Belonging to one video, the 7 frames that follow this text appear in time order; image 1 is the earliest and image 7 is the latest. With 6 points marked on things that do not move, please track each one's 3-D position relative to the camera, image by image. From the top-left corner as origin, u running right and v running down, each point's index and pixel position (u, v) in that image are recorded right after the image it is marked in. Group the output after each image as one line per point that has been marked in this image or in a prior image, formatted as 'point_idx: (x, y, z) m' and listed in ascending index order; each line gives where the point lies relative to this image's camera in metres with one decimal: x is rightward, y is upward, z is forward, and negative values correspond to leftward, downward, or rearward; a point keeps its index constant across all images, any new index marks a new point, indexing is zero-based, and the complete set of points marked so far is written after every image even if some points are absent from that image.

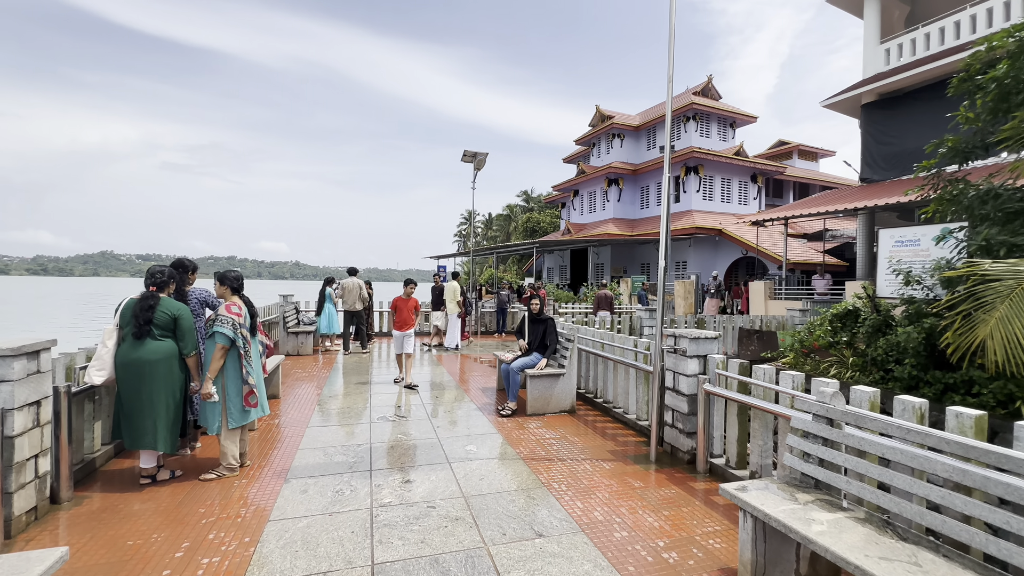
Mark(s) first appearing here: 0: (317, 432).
0: (-2.2, -1.6, +5.1) m
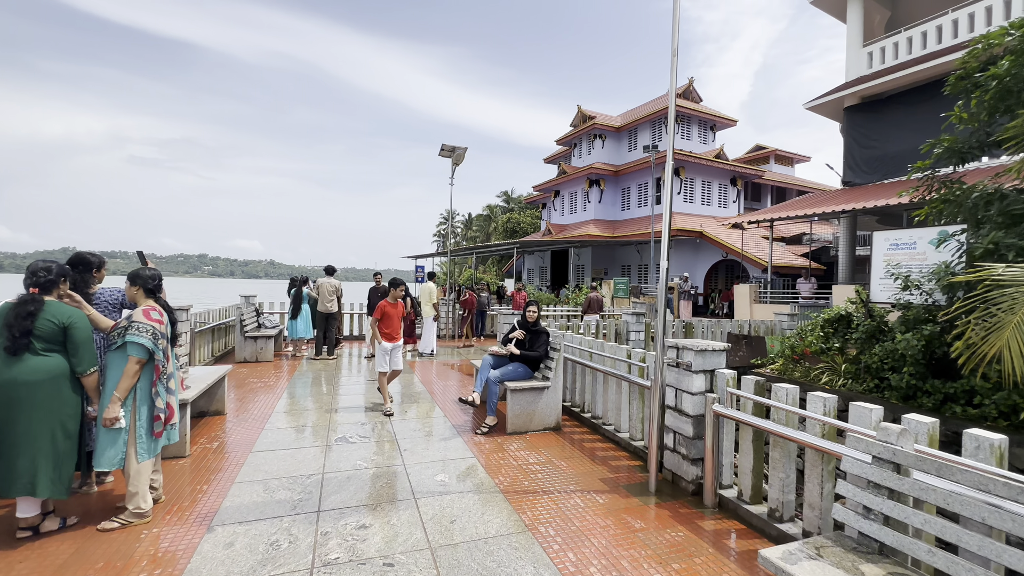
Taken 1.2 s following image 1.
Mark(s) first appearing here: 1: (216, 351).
0: (-2.4, -1.6, +4.4) m
1: (-5.9, -1.3, +9.1) m
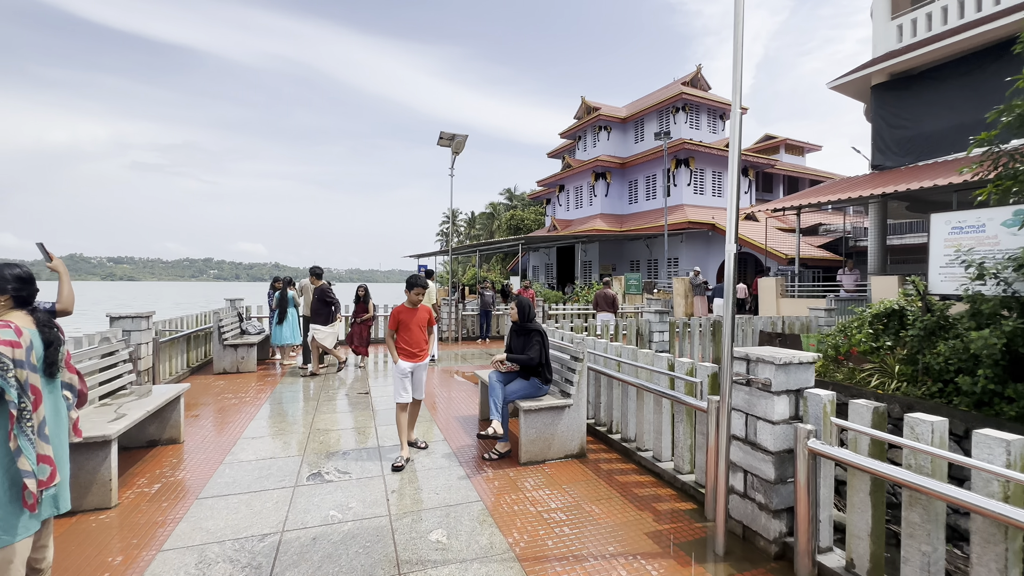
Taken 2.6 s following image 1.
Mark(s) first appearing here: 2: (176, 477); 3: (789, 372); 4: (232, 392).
0: (-2.3, -1.7, +3.4) m
1: (-5.8, -1.4, +8.2) m
2: (-3.0, -1.7, +4.0) m
3: (+1.7, -0.5, +2.8) m
4: (-4.5, -1.7, +7.2) m
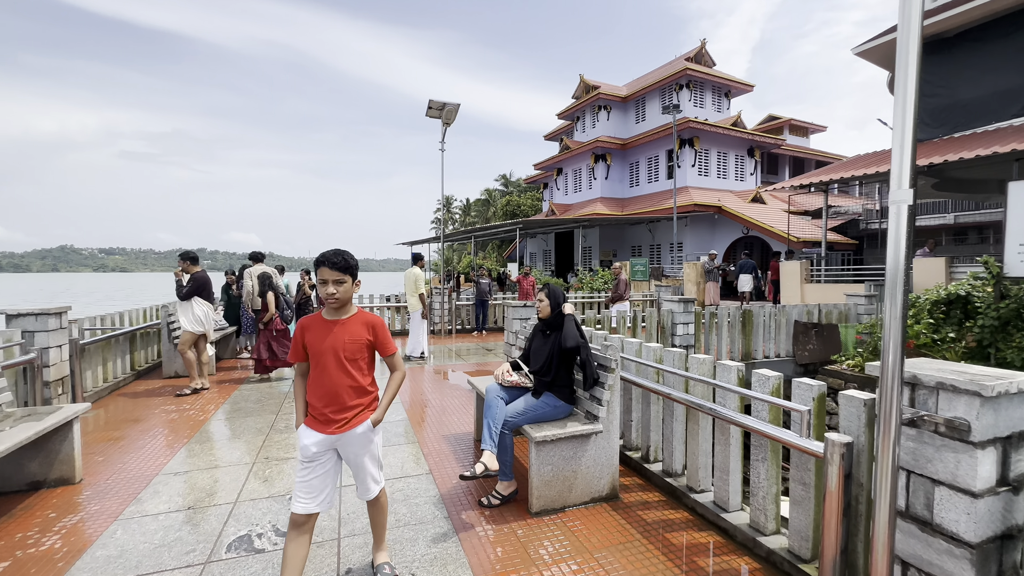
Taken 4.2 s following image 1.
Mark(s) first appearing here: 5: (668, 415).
0: (-2.2, -1.6, +2.3) m
1: (-5.7, -1.2, +7.0) m
2: (-2.9, -1.6, +2.8) m
3: (+1.8, -0.4, +1.7) m
4: (-4.4, -1.5, +6.0) m
5: (+1.2, -1.0, +3.5) m
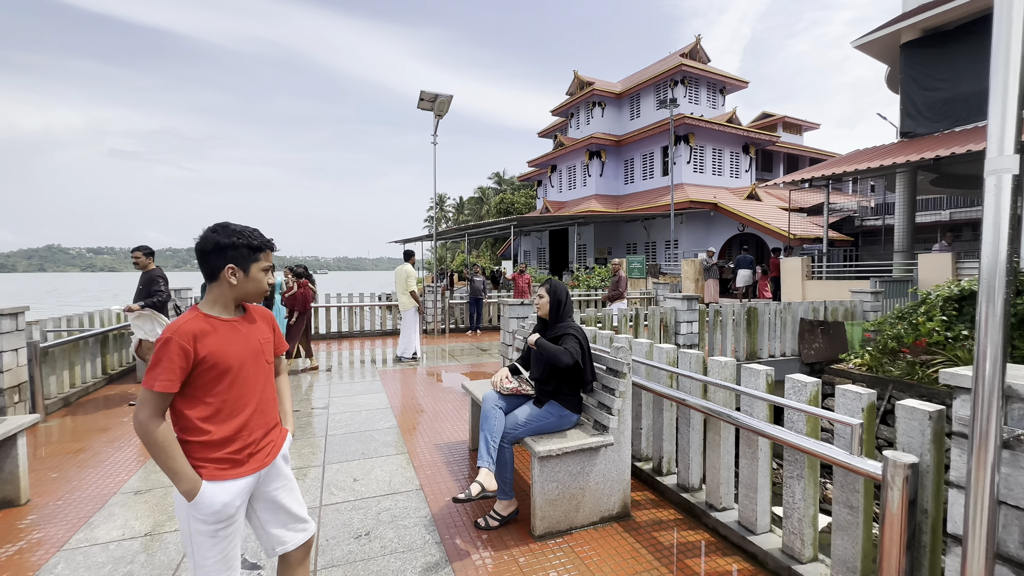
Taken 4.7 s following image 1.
0: (-2.2, -1.6, +1.9) m
1: (-5.8, -1.2, +6.5) m
2: (-2.9, -1.6, +2.4) m
3: (+1.8, -0.4, +1.3) m
4: (-4.5, -1.5, +5.6) m
5: (+1.2, -0.9, +3.1) m
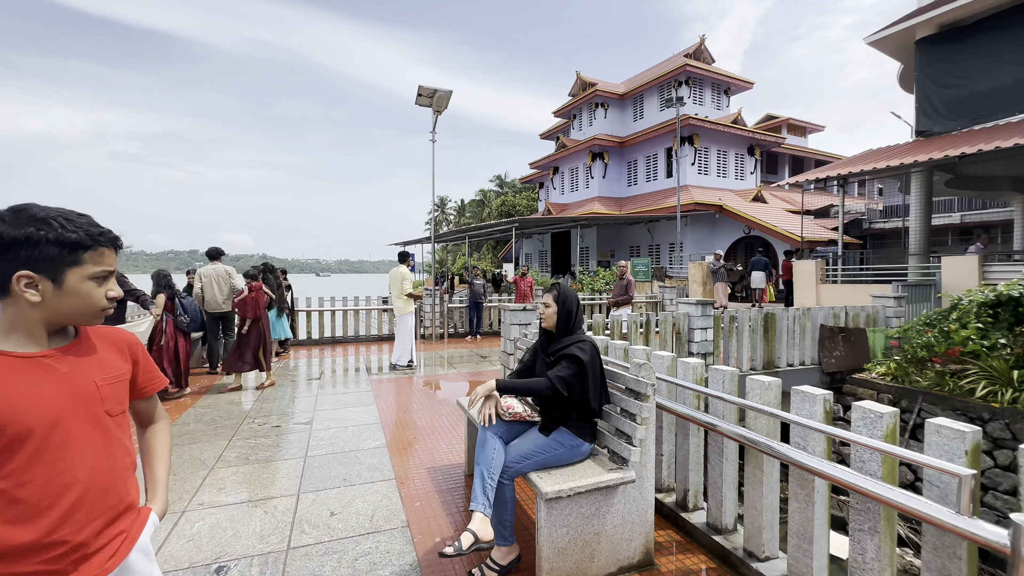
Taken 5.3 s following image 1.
0: (-2.2, -1.6, +1.4) m
1: (-5.8, -1.2, +6.1) m
2: (-2.9, -1.6, +2.0) m
3: (+1.8, -0.4, +0.9) m
4: (-4.5, -1.5, +5.2) m
5: (+1.2, -1.0, +2.7) m
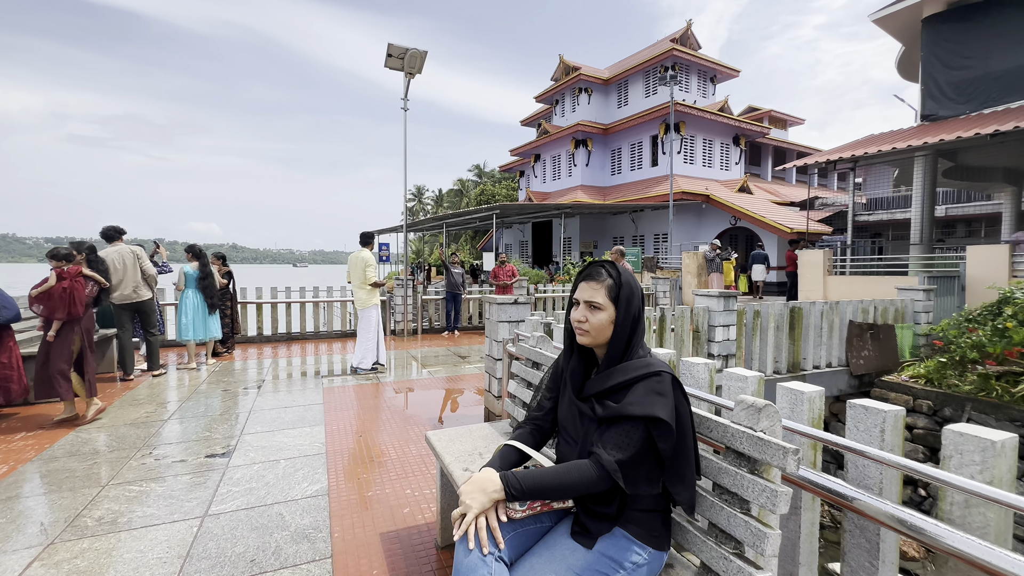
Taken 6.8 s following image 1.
0: (-2.1, -1.5, +0.2) m
1: (-5.9, -1.1, +4.6) m
2: (-2.8, -1.5, +0.7) m
3: (+1.9, -0.4, -0.2) m
4: (-4.6, -1.4, +3.8) m
5: (+1.2, -0.9, +1.6) m
